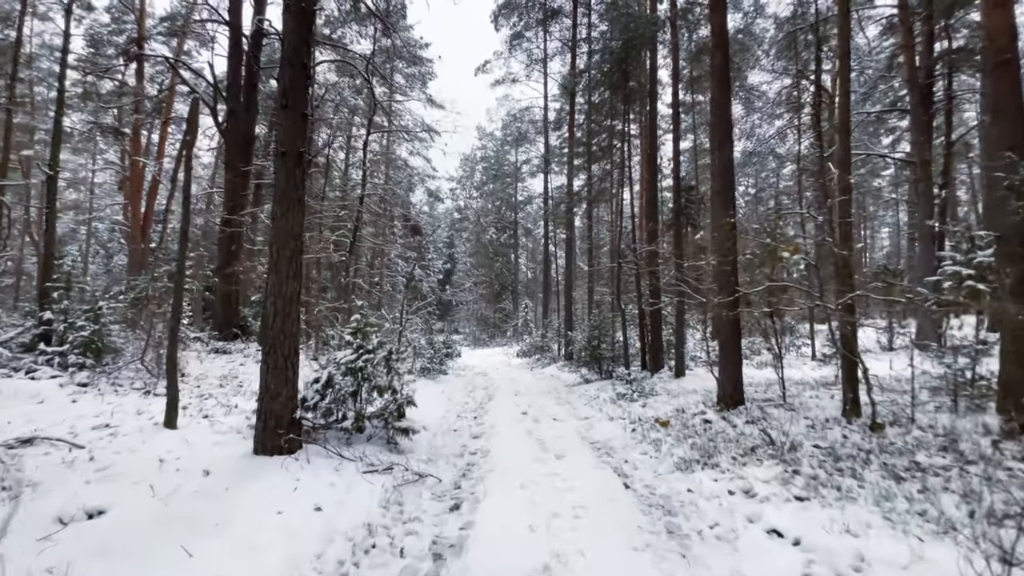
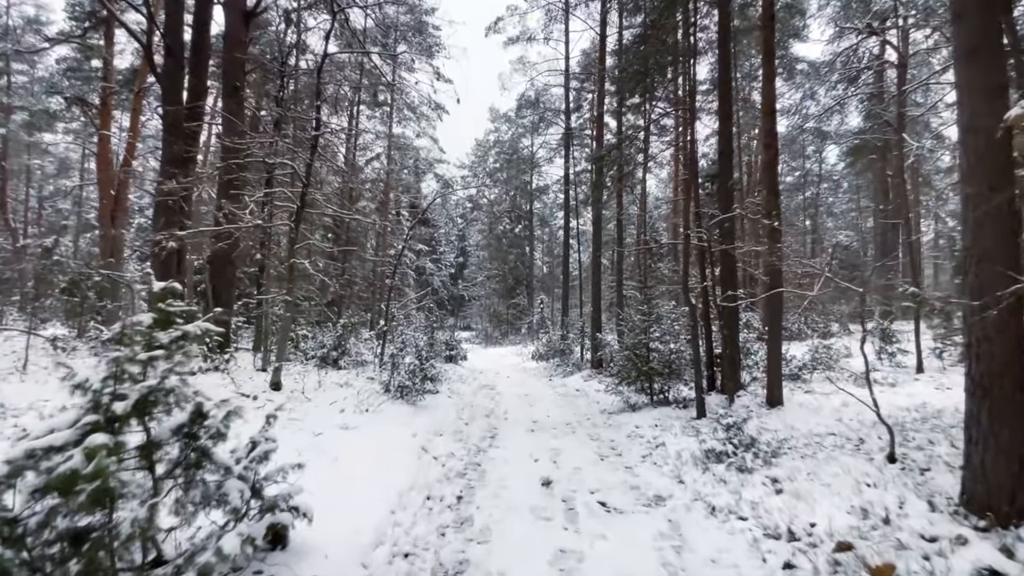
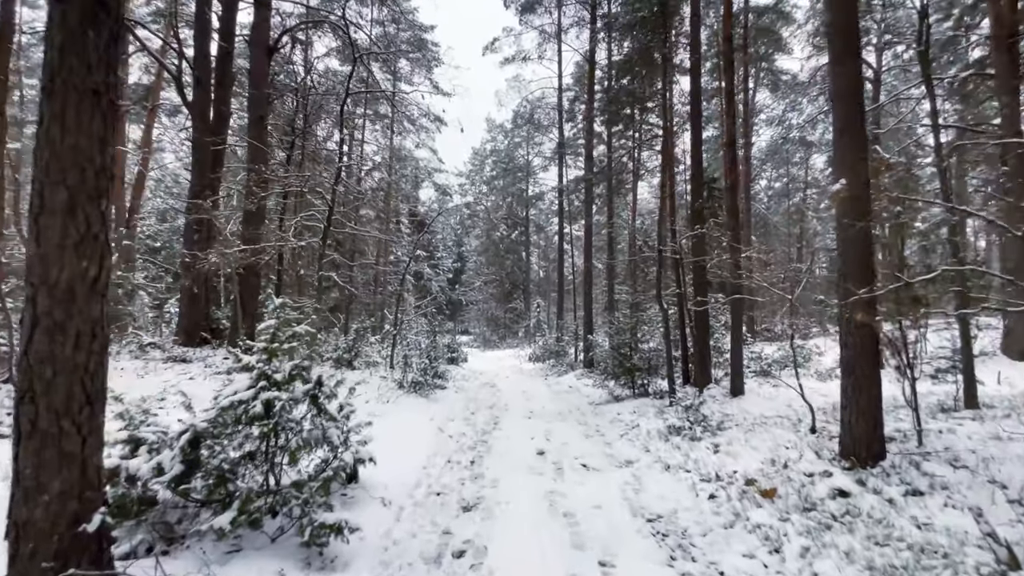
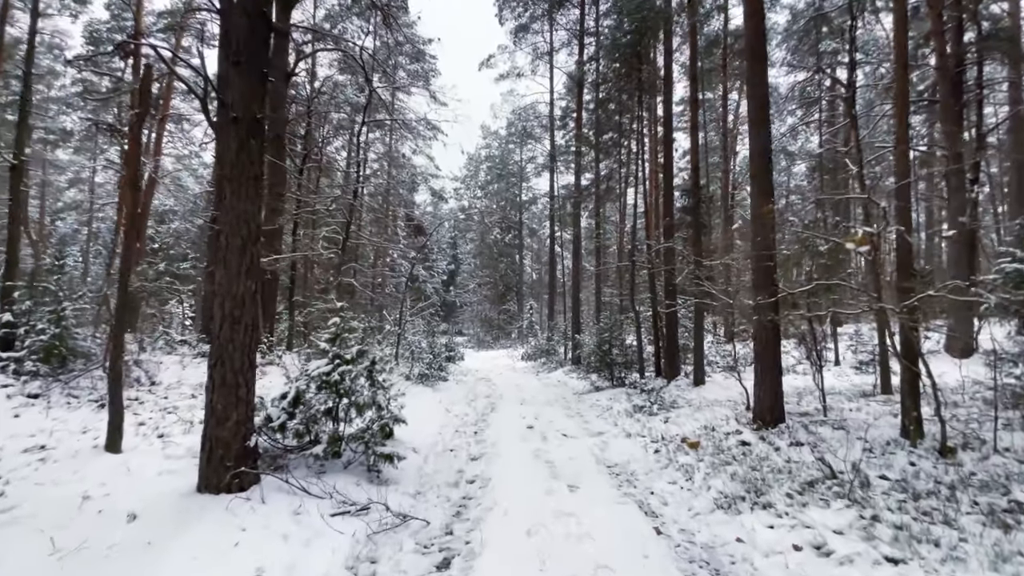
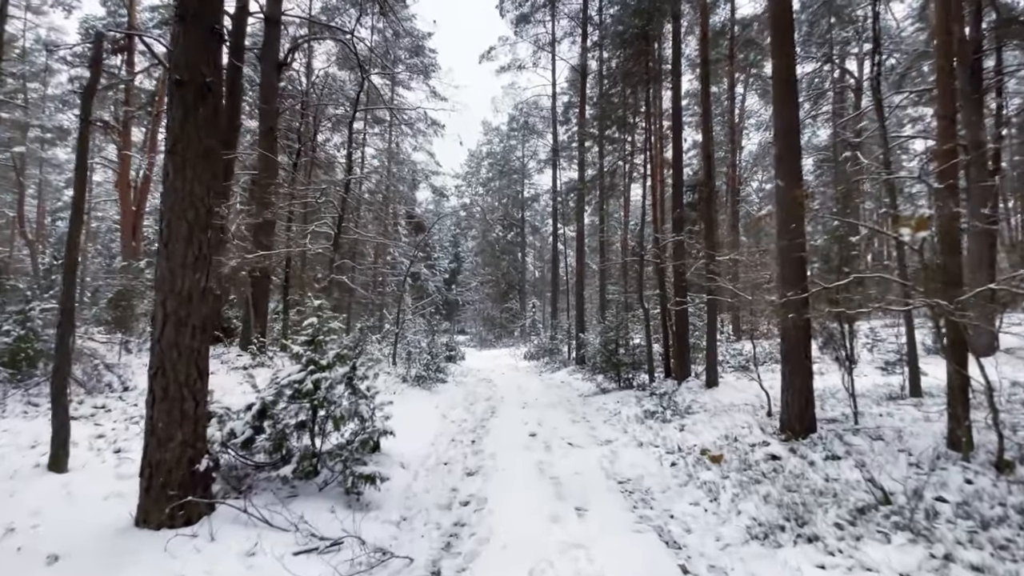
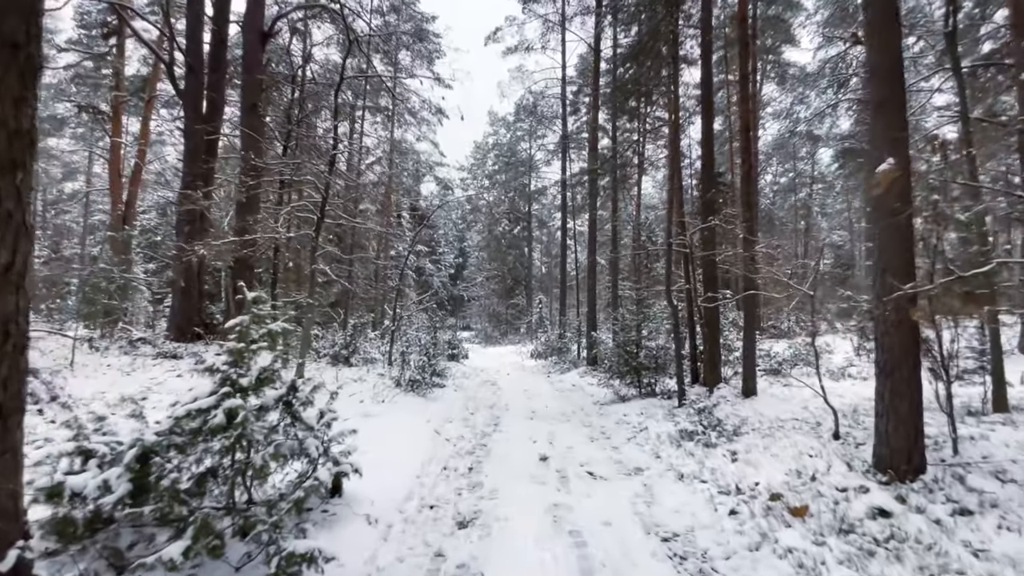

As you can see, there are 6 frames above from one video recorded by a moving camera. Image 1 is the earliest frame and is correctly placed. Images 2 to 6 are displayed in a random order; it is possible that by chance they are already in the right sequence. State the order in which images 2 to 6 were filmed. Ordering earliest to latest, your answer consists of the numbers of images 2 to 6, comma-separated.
4, 5, 3, 6, 2
